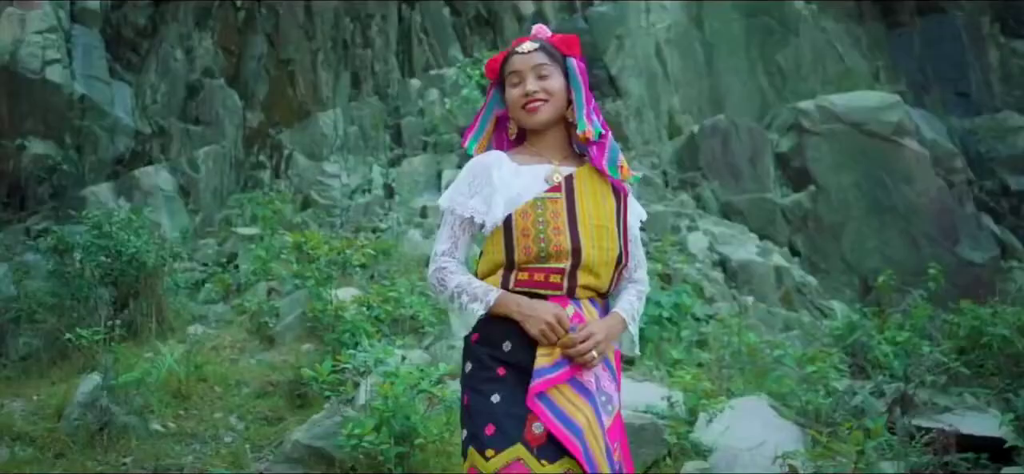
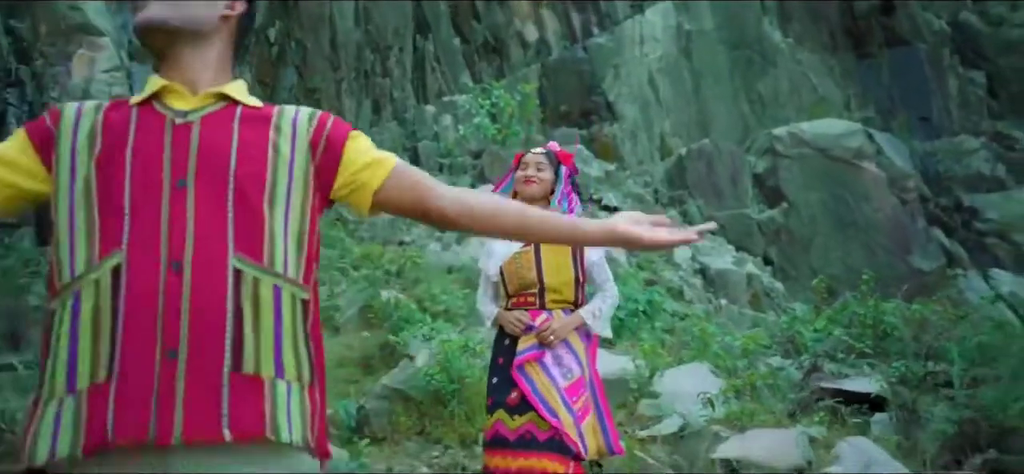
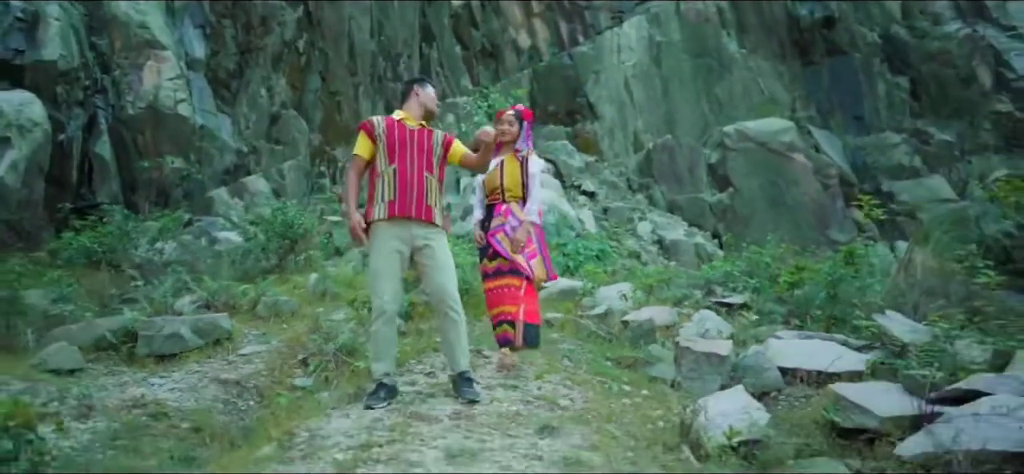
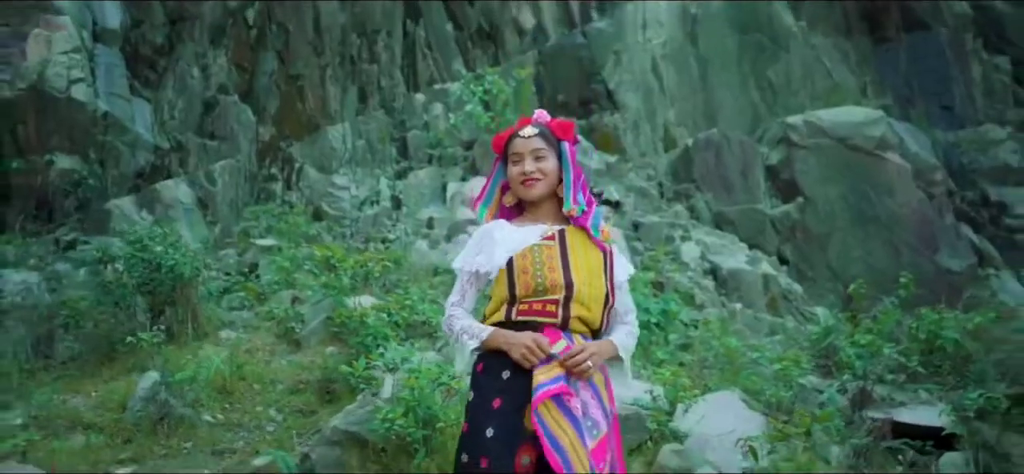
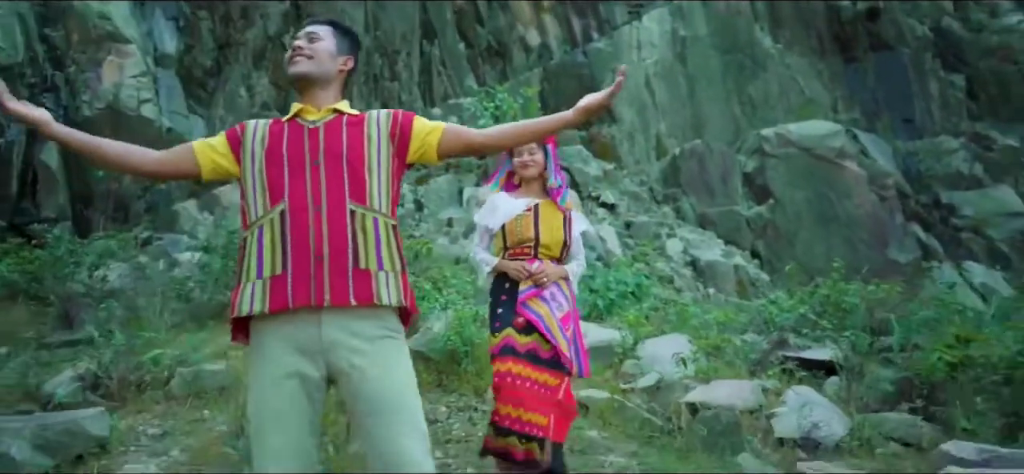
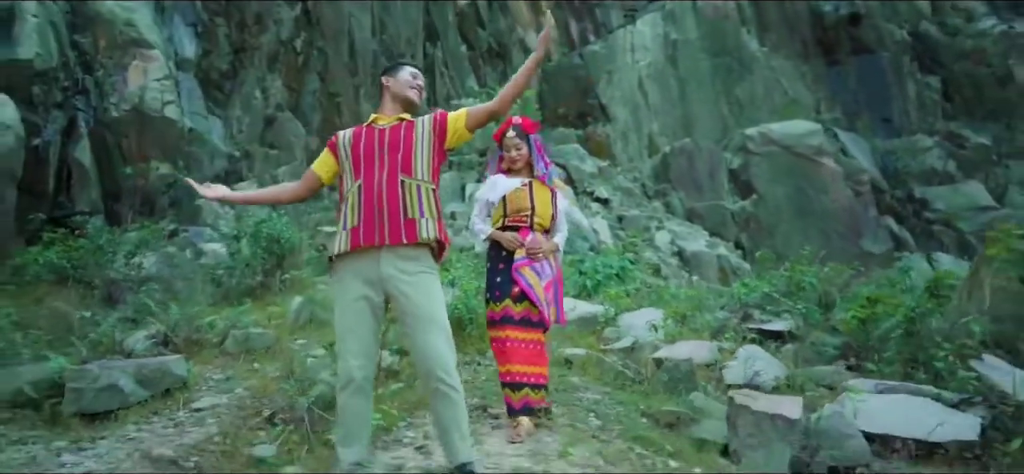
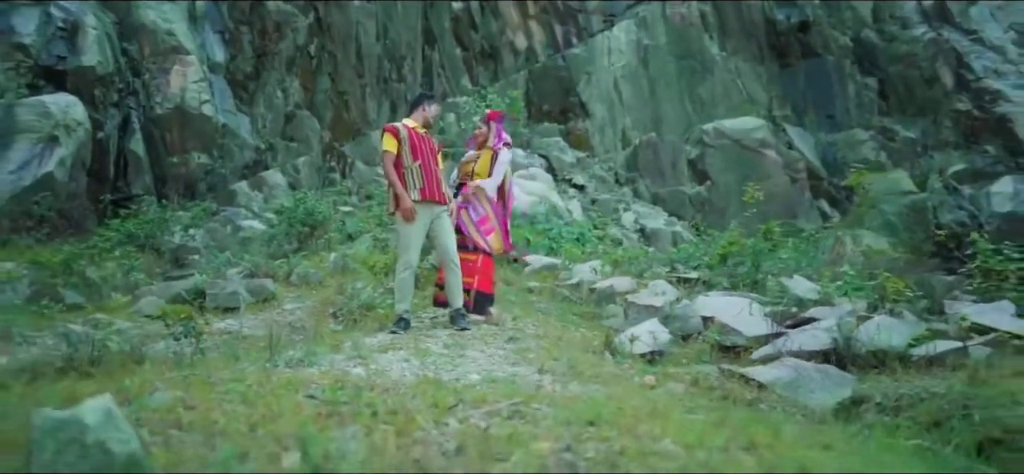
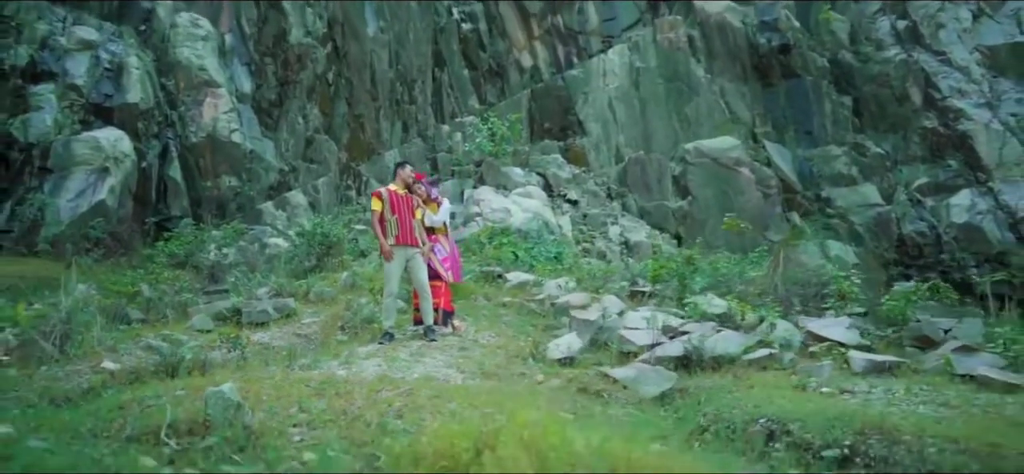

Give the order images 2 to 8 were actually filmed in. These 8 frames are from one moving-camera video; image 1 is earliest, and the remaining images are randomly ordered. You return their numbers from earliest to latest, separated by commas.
4, 2, 5, 6, 3, 7, 8
